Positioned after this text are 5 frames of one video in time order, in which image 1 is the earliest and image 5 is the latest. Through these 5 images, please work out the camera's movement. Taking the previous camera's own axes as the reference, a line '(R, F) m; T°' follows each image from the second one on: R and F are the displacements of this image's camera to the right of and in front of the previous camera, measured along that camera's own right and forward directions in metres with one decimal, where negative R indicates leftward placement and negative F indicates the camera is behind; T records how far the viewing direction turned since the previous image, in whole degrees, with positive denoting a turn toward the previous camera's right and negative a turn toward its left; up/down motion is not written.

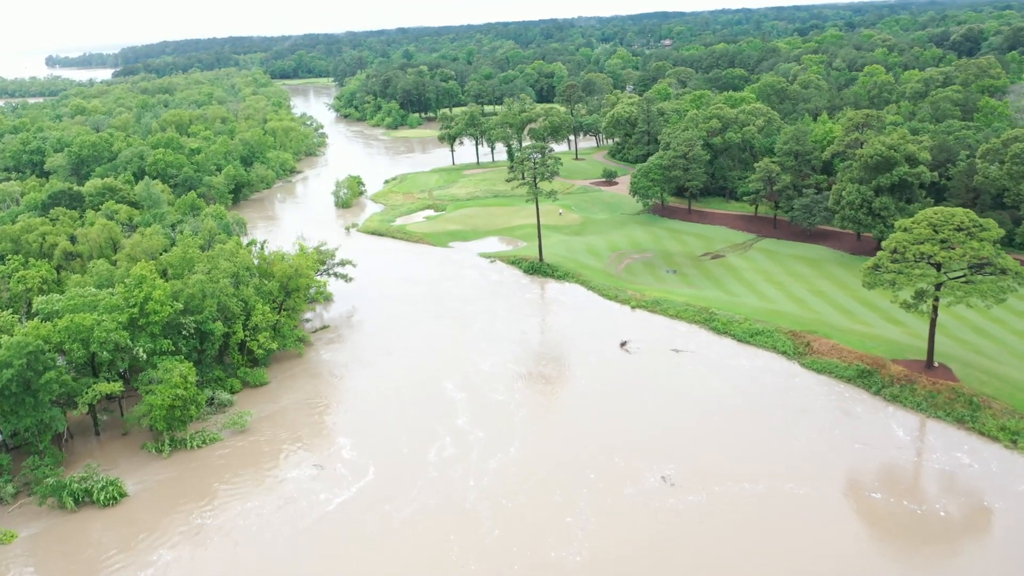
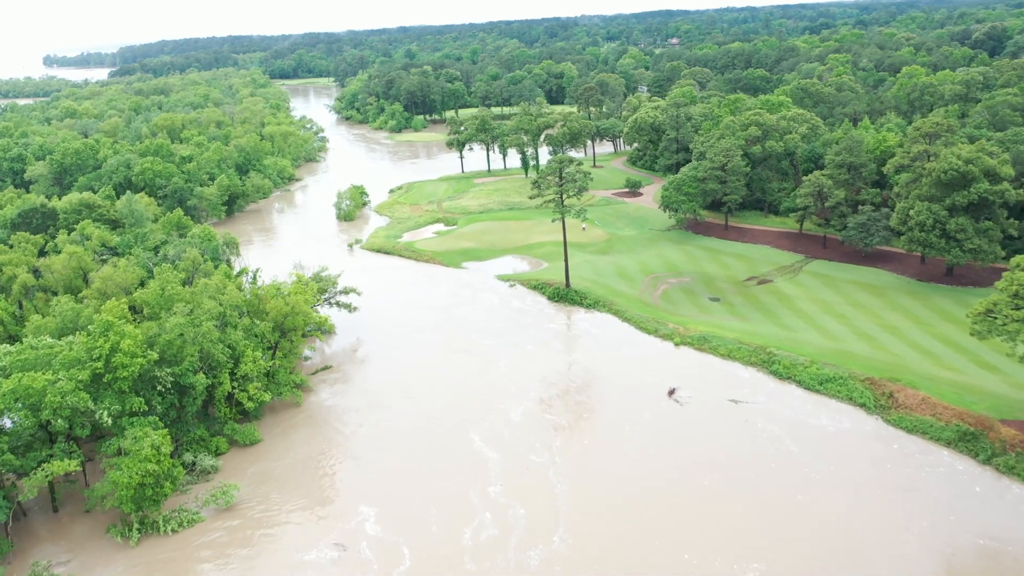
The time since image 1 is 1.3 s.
(-1.4, +5.8) m; 0°
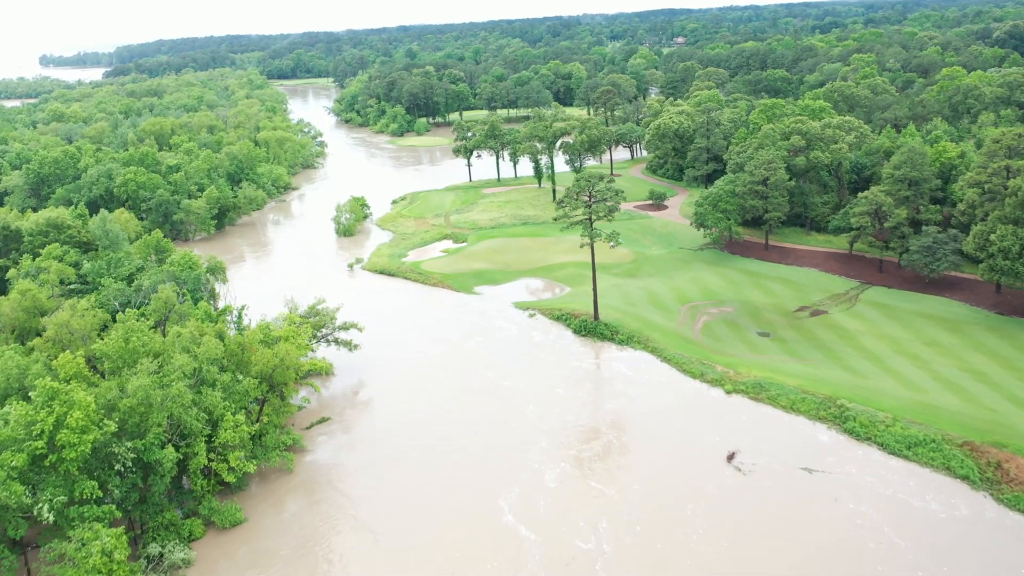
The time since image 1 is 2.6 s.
(-1.2, +5.7) m; 0°
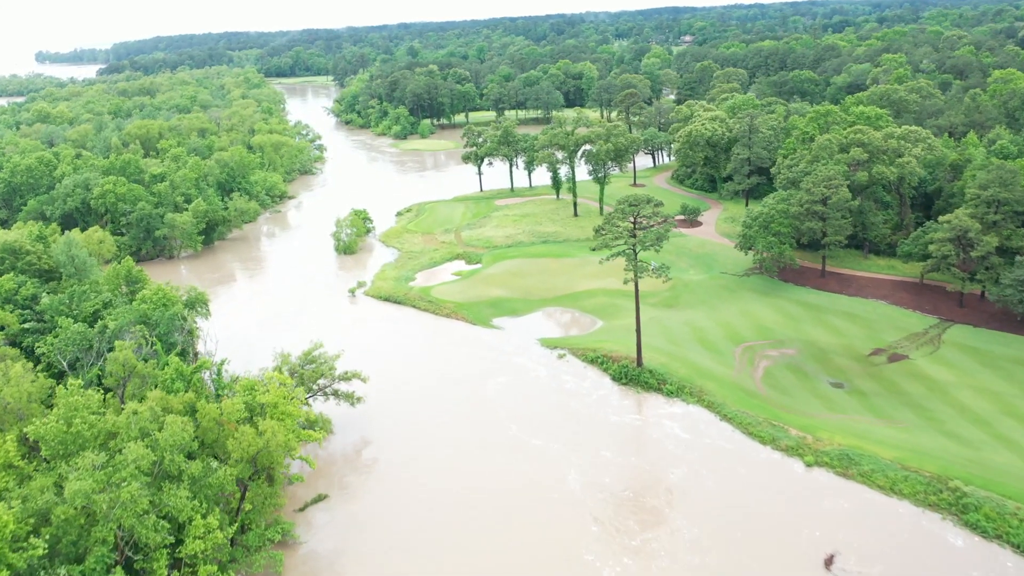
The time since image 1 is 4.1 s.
(-1.4, +6.3) m; 0°
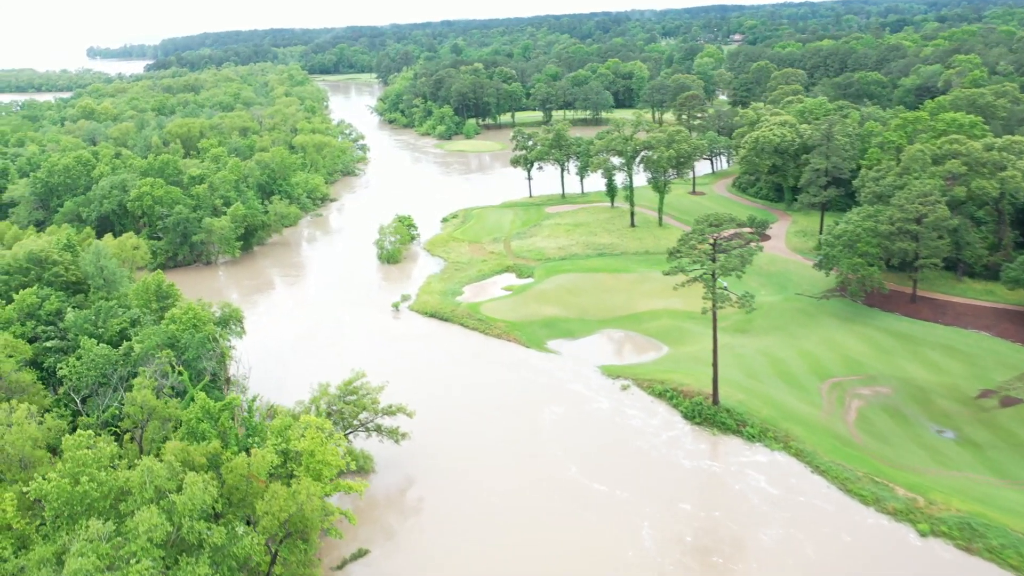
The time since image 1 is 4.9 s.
(-1.0, +3.6) m; -3°
